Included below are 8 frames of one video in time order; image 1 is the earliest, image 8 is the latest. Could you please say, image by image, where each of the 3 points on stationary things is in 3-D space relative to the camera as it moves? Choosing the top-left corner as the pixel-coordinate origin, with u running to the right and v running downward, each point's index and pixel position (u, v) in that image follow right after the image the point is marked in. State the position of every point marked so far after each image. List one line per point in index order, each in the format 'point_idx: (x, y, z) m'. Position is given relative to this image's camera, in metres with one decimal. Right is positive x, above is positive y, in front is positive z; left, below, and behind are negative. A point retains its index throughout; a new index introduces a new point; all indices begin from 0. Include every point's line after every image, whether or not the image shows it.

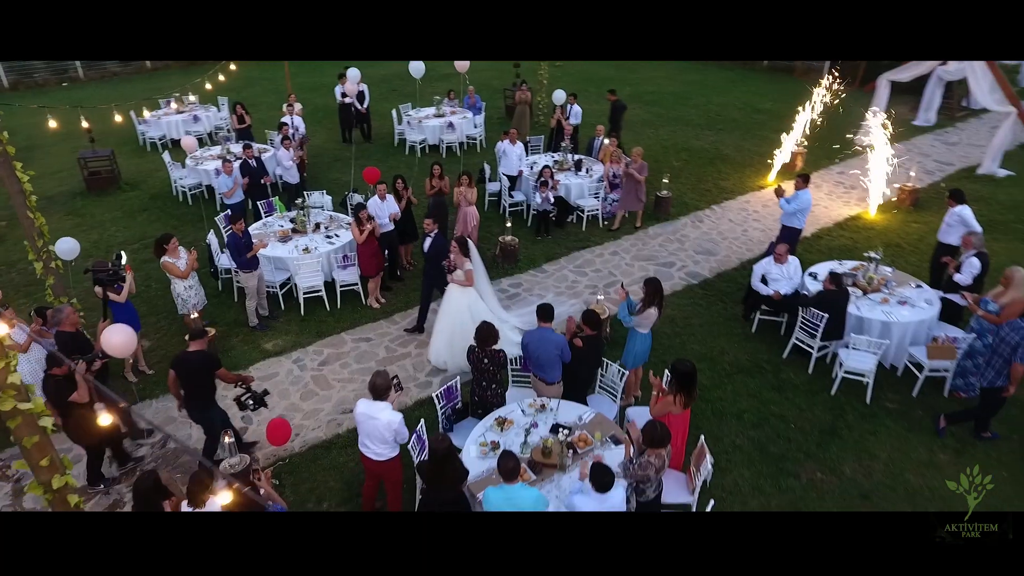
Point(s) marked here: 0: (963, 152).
0: (+10.3, +3.2, +14.4) m
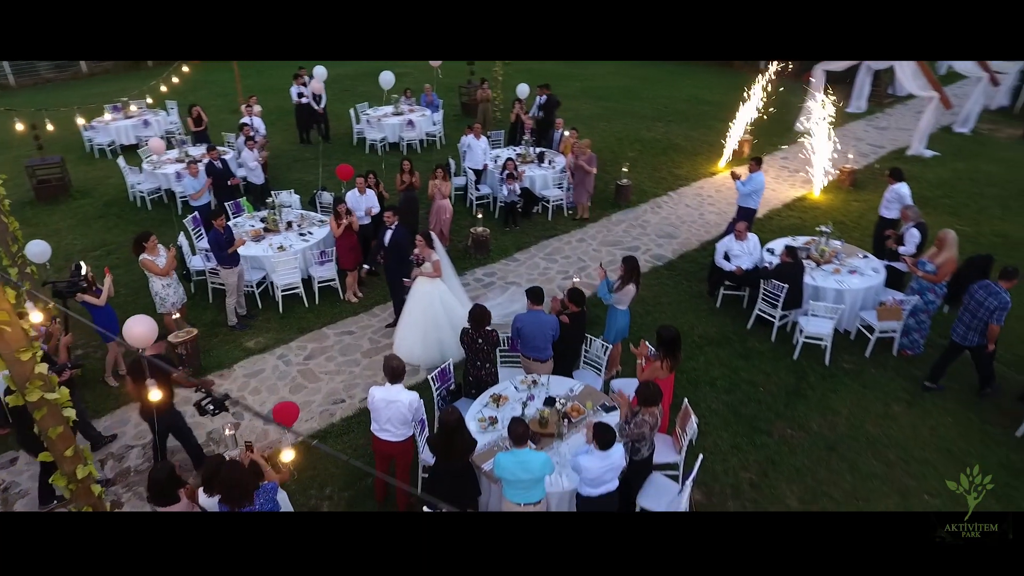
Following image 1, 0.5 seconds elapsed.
0: (+9.3, +3.8, +15.5) m
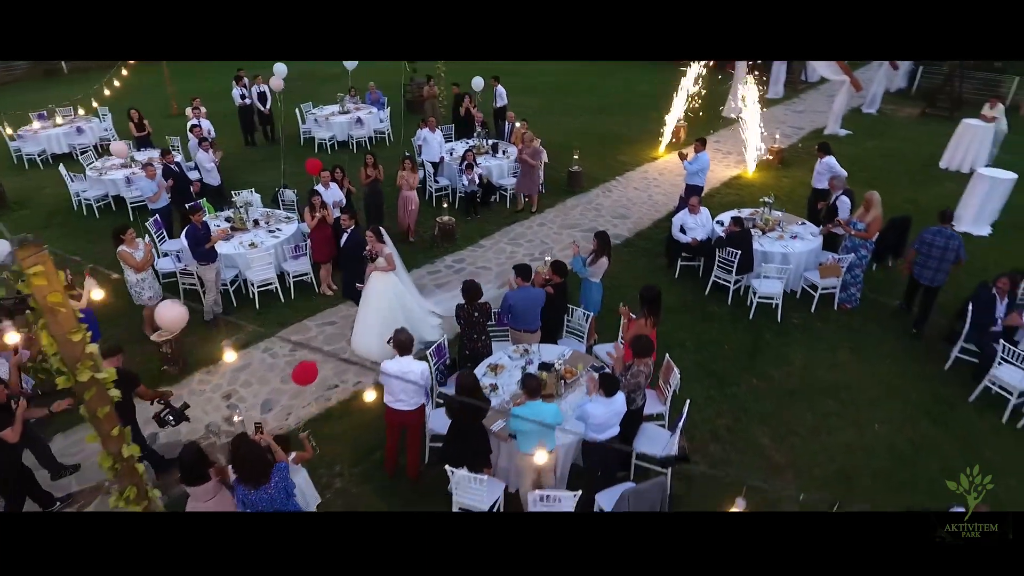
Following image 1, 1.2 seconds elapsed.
0: (+7.9, +4.6, +16.7) m
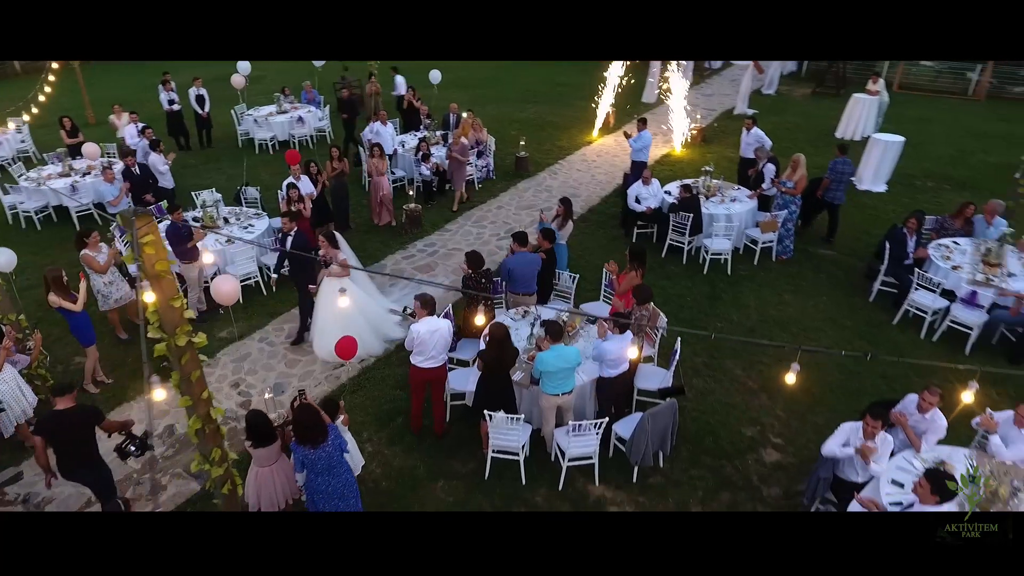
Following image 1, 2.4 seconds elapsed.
0: (+6.0, +5.5, +18.3) m
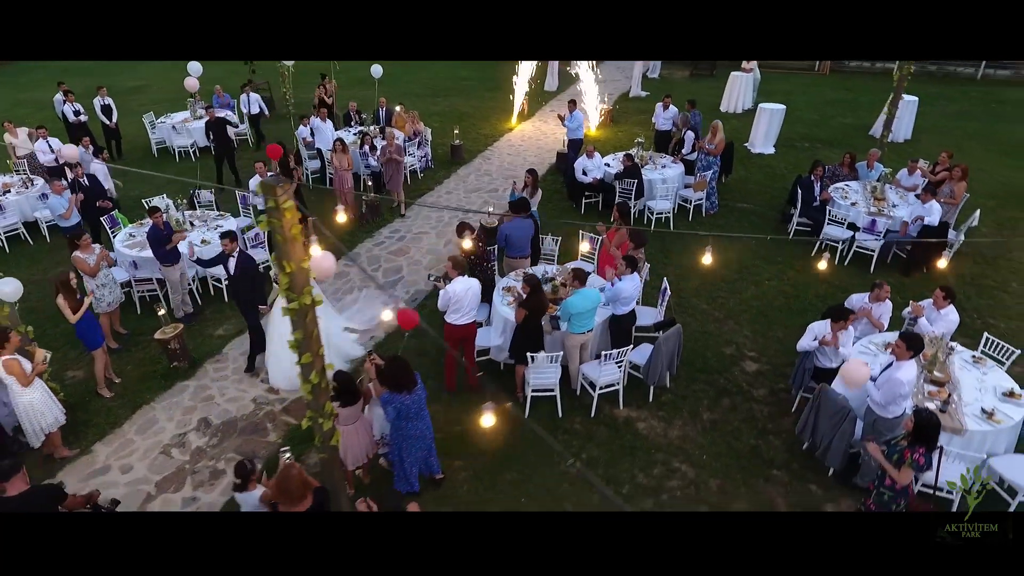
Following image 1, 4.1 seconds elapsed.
0: (+3.2, +6.4, +19.9) m
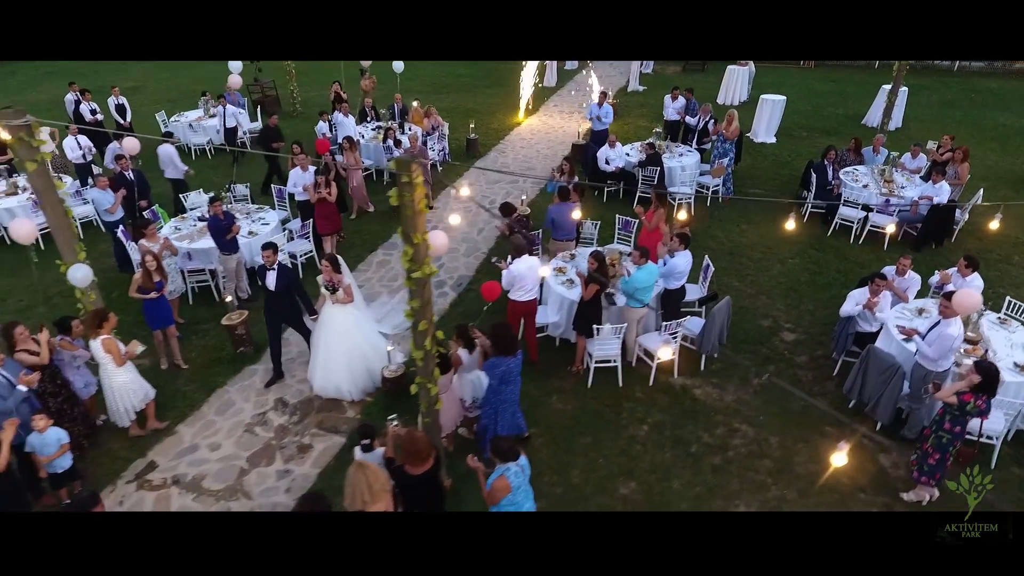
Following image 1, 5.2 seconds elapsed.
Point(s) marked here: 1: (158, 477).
0: (+3.2, +6.8, +20.4) m
1: (-3.4, -1.8, +6.1) m
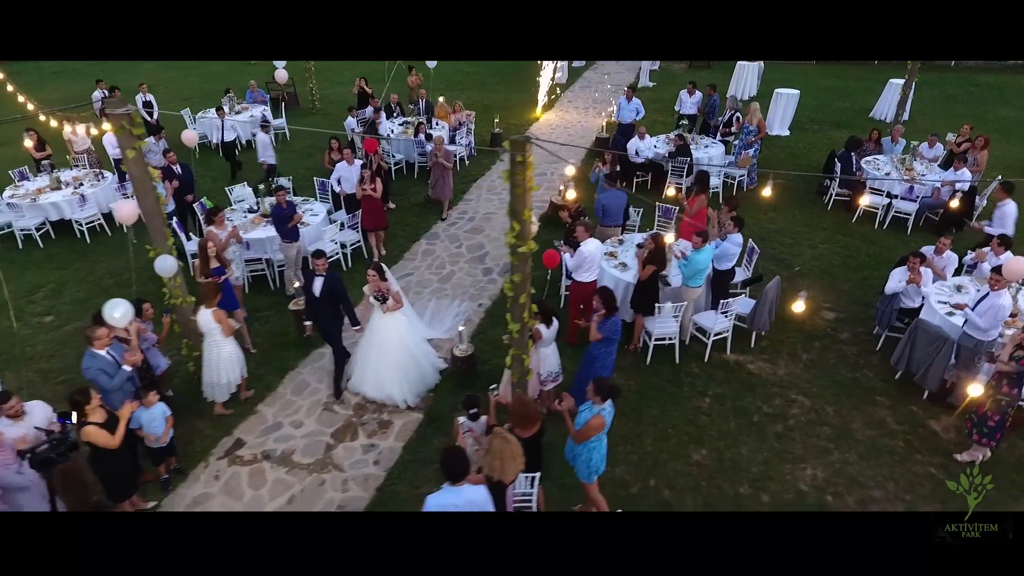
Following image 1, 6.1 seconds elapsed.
0: (+3.5, +7.0, +20.7) m
1: (-2.6, -1.6, +6.3) m
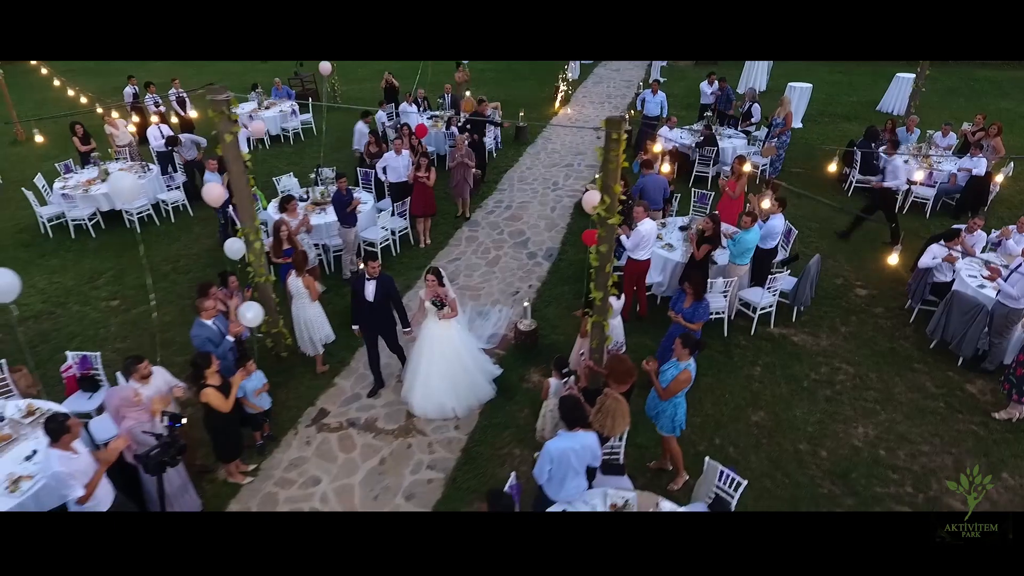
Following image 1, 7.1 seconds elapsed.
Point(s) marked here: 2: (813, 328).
0: (+3.9, +7.3, +21.2) m
1: (-1.9, -1.4, +6.7) m
2: (+3.8, -0.5, +8.0) m
